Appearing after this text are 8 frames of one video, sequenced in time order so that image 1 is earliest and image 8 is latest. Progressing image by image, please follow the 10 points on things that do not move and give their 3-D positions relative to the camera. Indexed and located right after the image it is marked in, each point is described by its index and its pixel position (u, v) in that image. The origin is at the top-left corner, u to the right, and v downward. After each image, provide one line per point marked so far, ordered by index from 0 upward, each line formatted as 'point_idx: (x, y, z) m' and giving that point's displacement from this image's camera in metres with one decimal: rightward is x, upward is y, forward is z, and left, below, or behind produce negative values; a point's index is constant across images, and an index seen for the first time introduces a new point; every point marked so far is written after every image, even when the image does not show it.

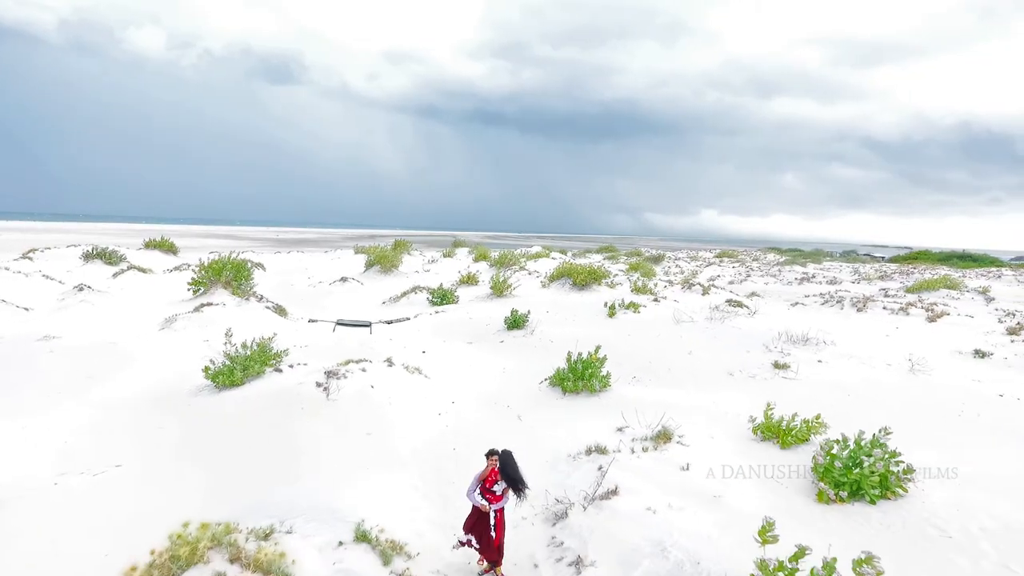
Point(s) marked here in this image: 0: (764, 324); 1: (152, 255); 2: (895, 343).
0: (+2.0, -0.2, +4.8) m
1: (-6.6, +0.6, +11.5) m
2: (+2.9, -0.4, +4.7) m
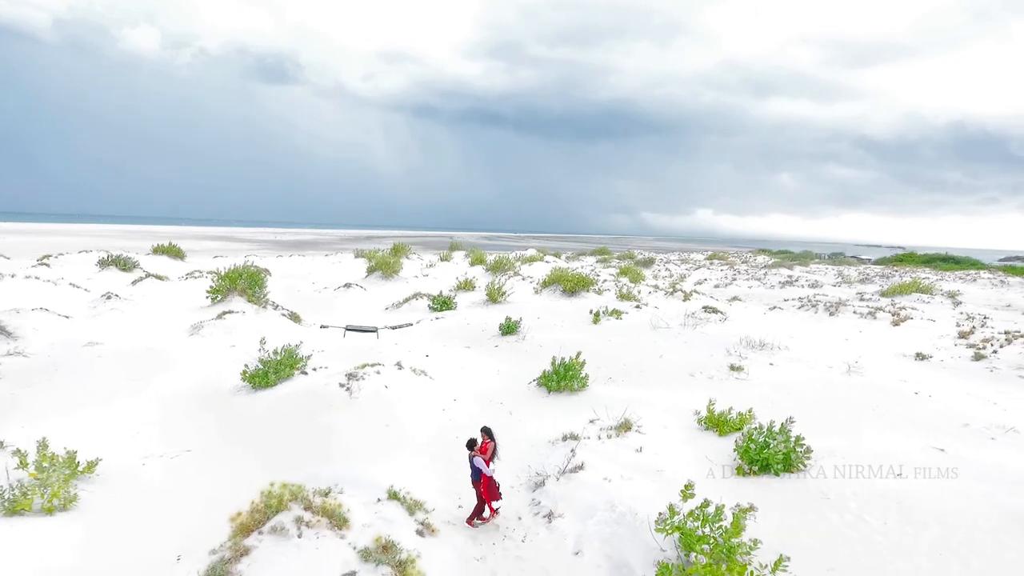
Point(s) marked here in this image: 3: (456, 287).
0: (+1.9, -0.3, +5.4) m
1: (-6.7, +0.5, +12.0) m
2: (+2.8, -0.5, +5.2) m
3: (-0.8, 0.0, +9.3) m
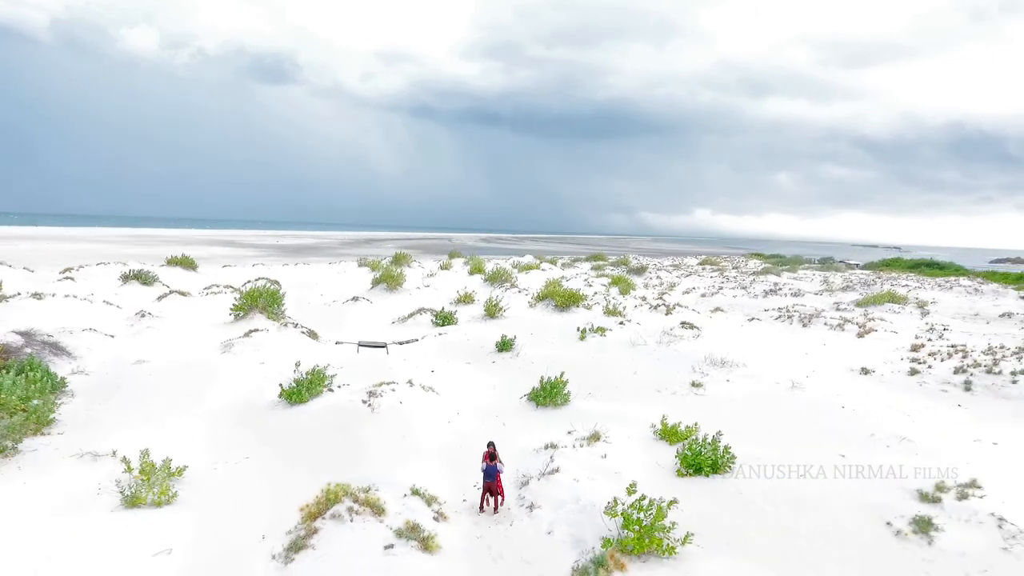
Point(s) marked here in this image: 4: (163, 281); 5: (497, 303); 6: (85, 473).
0: (+1.9, -0.5, +6.1) m
1: (-6.8, +0.3, +12.7) m
2: (+2.8, -0.7, +5.9) m
3: (-0.9, -0.2, +10.0) m
4: (-6.3, +0.1, +11.2) m
5: (-0.2, -0.2, +8.5) m
6: (-2.1, -0.9, +3.0) m
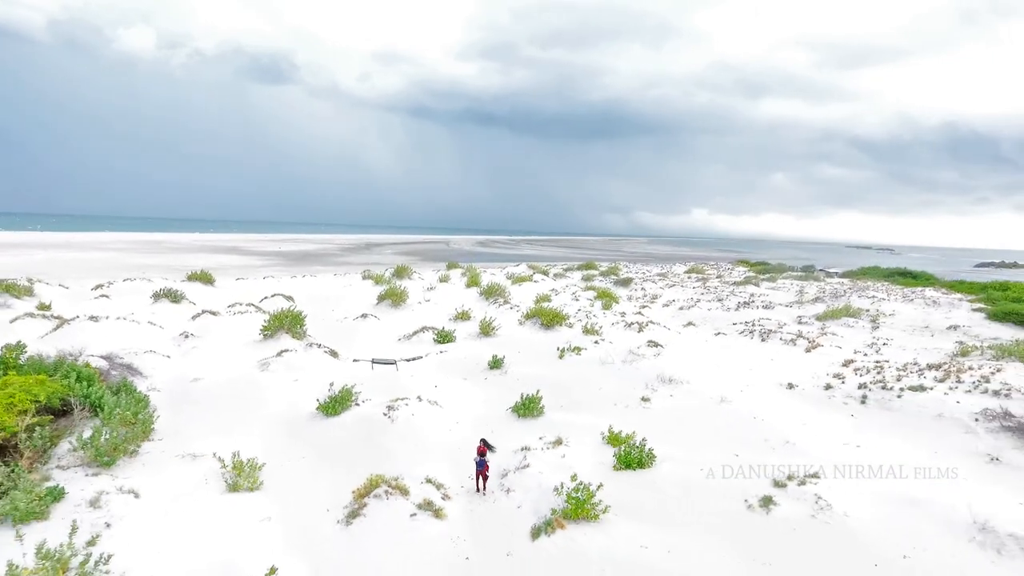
0: (+1.7, -0.9, +7.3) m
1: (-6.9, 0.0, +13.9) m
2: (+2.7, -1.0, +7.2) m
3: (-1.0, -0.5, +11.2) m
4: (-6.4, -0.2, +12.4) m
5: (-0.3, -0.5, +9.7) m
6: (-2.2, -1.2, +4.3) m
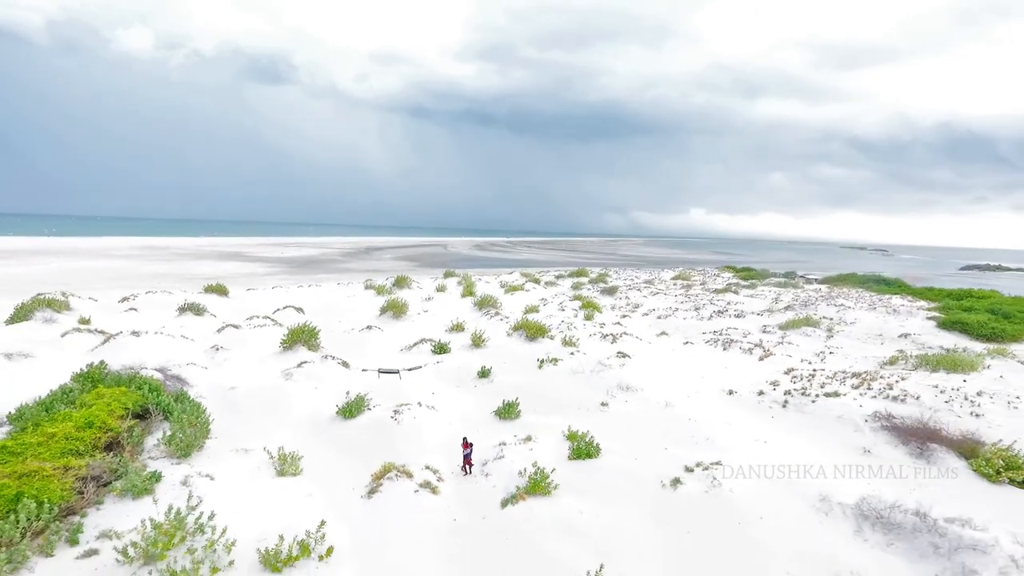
0: (+1.5, -1.2, +8.6) m
1: (-7.1, -0.3, +15.2) m
2: (+2.5, -1.3, +8.5) m
3: (-1.2, -0.8, +12.5) m
4: (-6.7, -0.5, +13.7) m
5: (-0.5, -0.8, +11.1) m
6: (-2.4, -1.5, +5.6) m
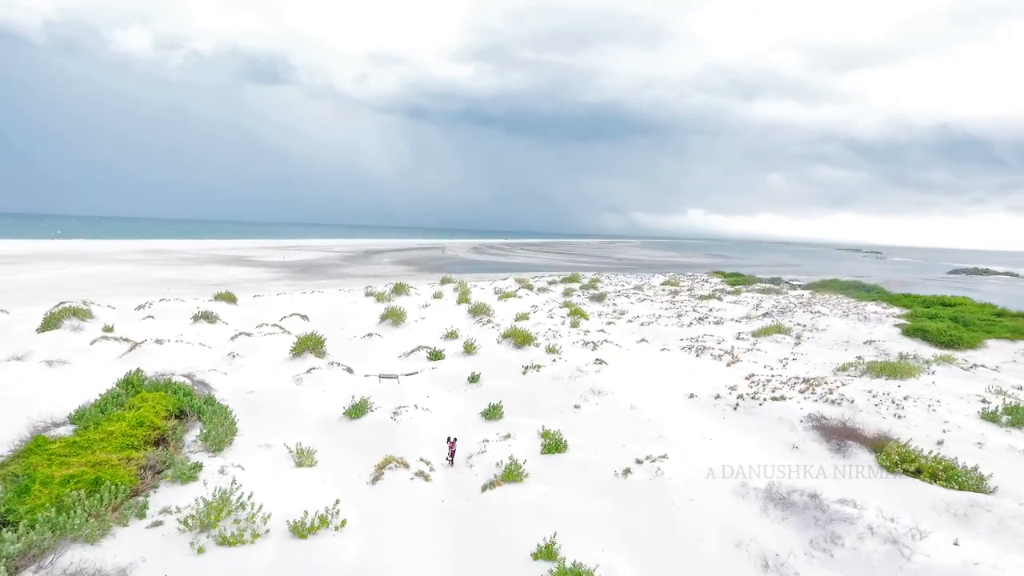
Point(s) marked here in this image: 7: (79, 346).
0: (+1.3, -1.4, +9.7) m
1: (-7.4, -0.6, +16.2) m
2: (+2.2, -1.5, +9.5) m
3: (-1.5, -1.0, +13.6) m
4: (-6.9, -0.7, +14.7) m
5: (-0.8, -1.1, +12.1) m
6: (-2.6, -1.8, +6.6) m
7: (-7.8, -1.1, +11.1) m
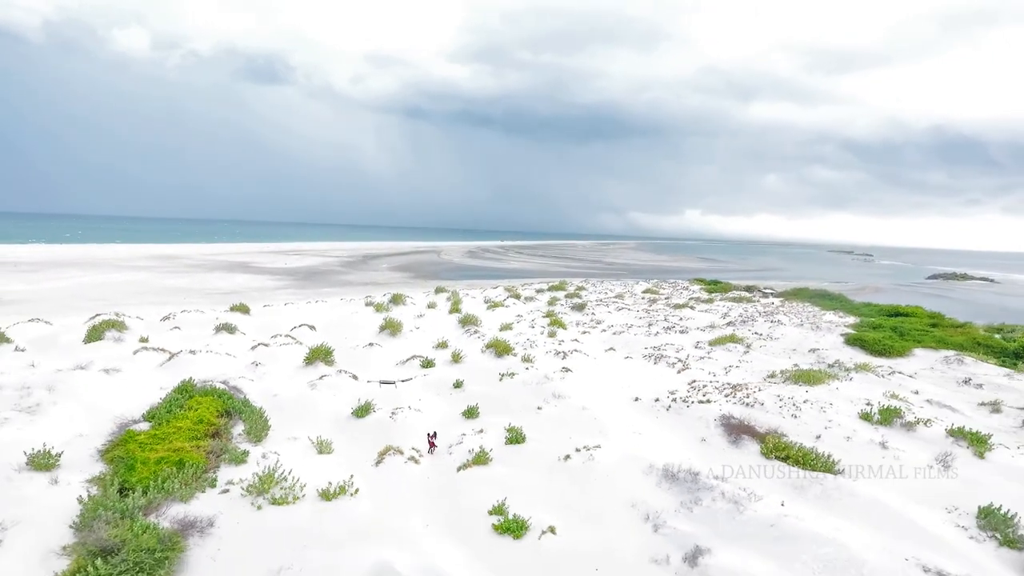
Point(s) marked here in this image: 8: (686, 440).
0: (+0.9, -1.8, +11.7) m
1: (-7.8, -0.9, +18.2) m
2: (+1.8, -1.9, +11.6) m
3: (-1.9, -1.4, +15.6) m
4: (-7.3, -1.1, +16.7) m
5: (-1.2, -1.5, +14.1) m
6: (-3.0, -2.2, +8.6) m
7: (-8.2, -1.4, +13.1) m
8: (+2.6, -2.2, +9.0) m
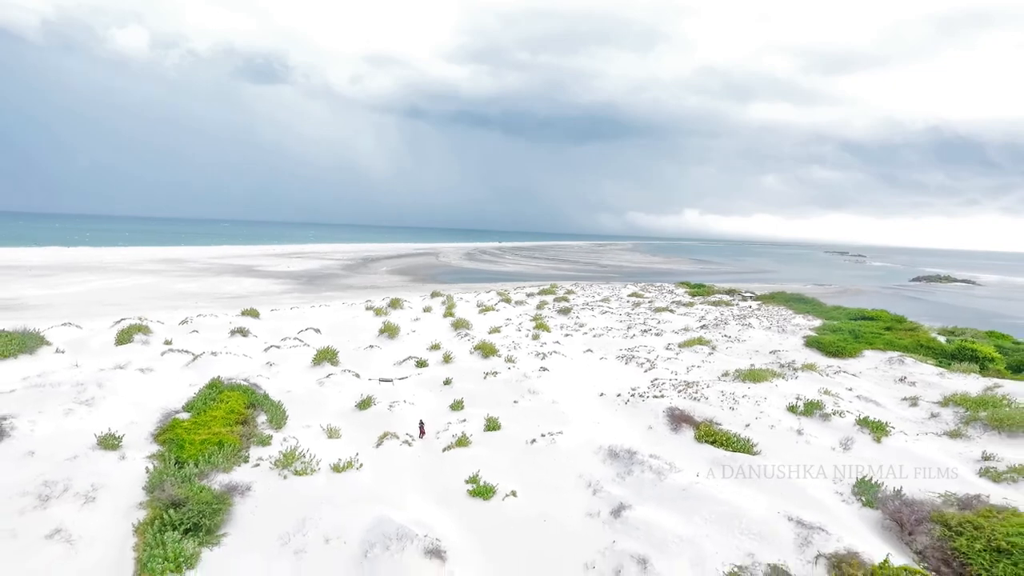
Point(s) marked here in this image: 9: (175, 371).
0: (+0.5, -2.0, +13.4) m
1: (-8.2, -1.2, +19.9) m
2: (+1.4, -2.2, +13.3) m
3: (-2.3, -1.7, +17.3) m
4: (-7.7, -1.3, +18.4) m
5: (-1.6, -1.7, +15.8) m
6: (-3.4, -2.4, +10.3) m
7: (-8.6, -1.7, +14.8) m
8: (+2.2, -2.5, +10.8) m
9: (-7.3, -1.8, +13.4) m
